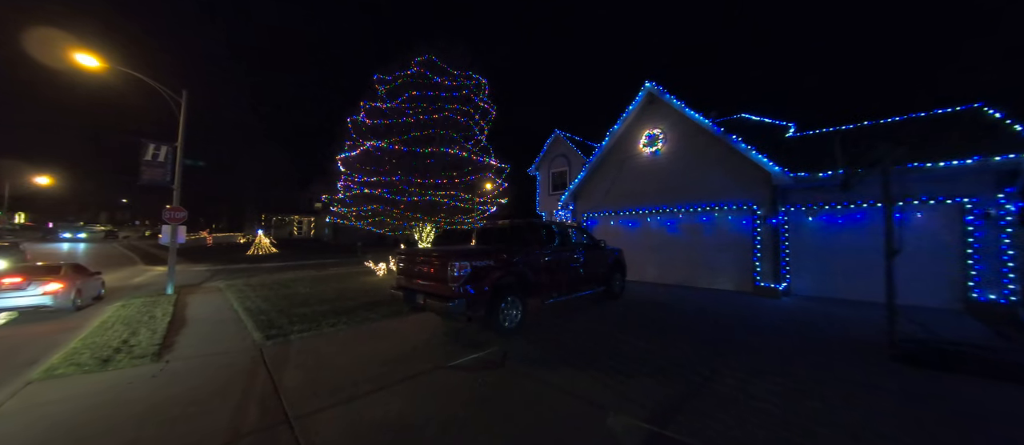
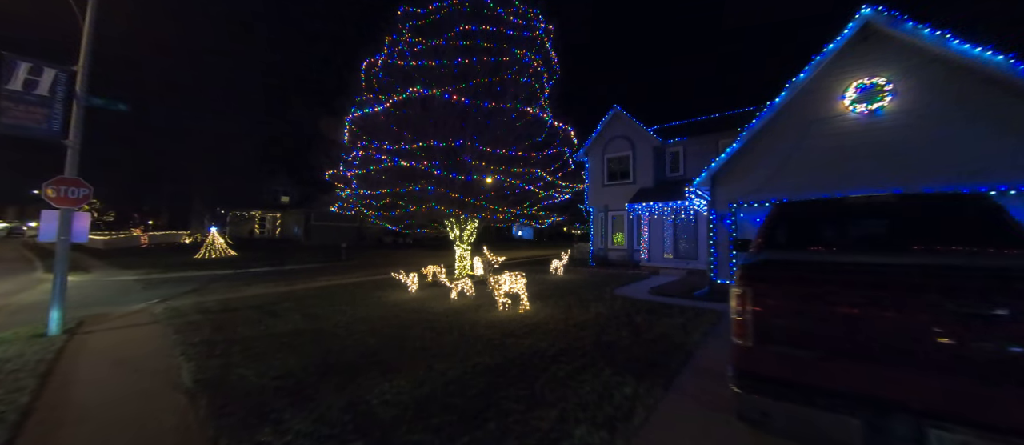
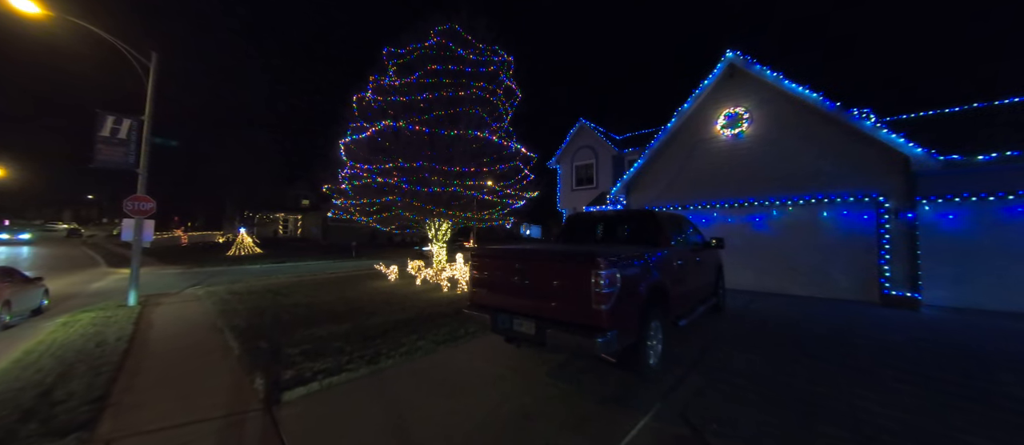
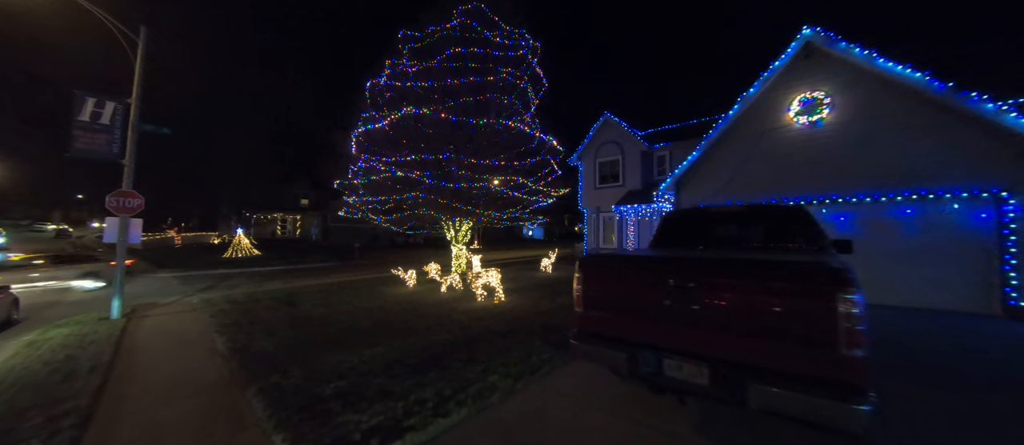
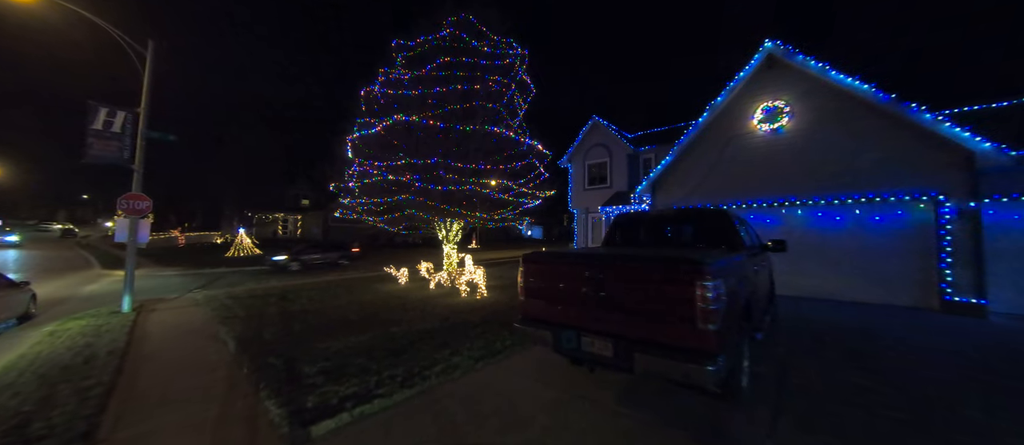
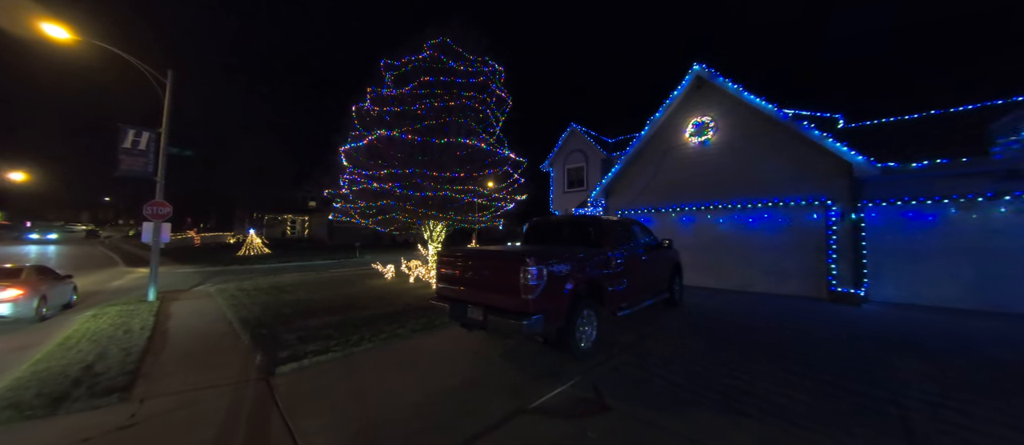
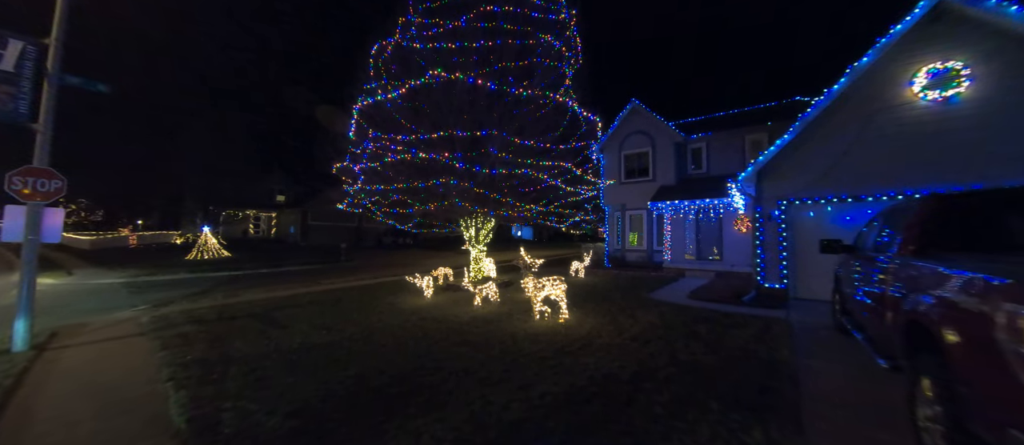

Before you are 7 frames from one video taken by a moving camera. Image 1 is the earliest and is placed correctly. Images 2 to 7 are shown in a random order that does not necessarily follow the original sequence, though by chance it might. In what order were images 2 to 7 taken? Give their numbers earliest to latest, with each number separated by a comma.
6, 3, 5, 4, 2, 7
